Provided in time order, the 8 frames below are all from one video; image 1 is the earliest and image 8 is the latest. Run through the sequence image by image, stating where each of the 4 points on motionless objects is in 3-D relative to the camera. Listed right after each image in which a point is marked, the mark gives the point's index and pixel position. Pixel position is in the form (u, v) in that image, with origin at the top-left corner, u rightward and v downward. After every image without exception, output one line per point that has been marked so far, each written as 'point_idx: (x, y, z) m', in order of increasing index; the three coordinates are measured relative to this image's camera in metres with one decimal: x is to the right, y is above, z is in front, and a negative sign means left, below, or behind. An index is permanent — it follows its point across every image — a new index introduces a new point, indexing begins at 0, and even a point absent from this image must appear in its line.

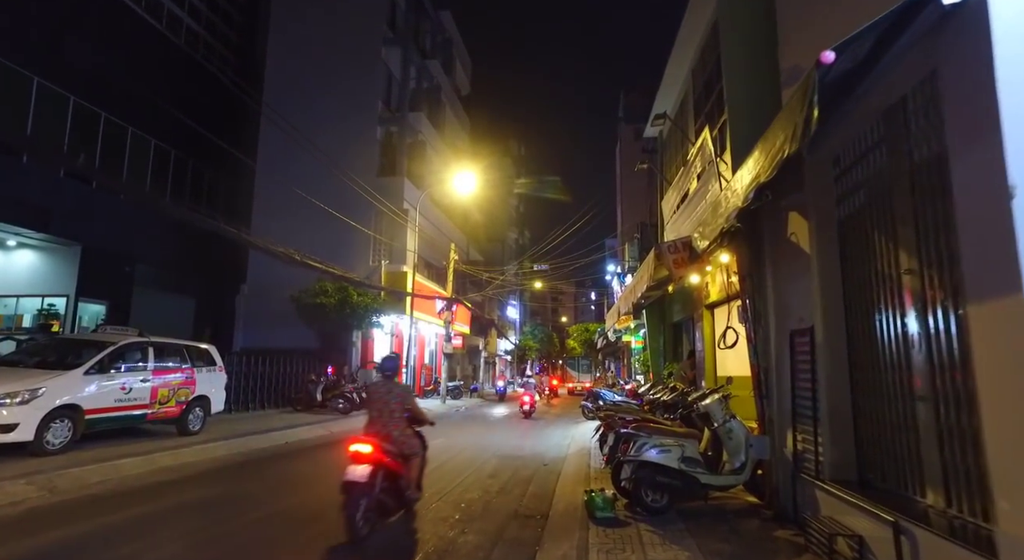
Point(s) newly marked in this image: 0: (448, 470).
0: (-1.0, -3.2, +9.2) m
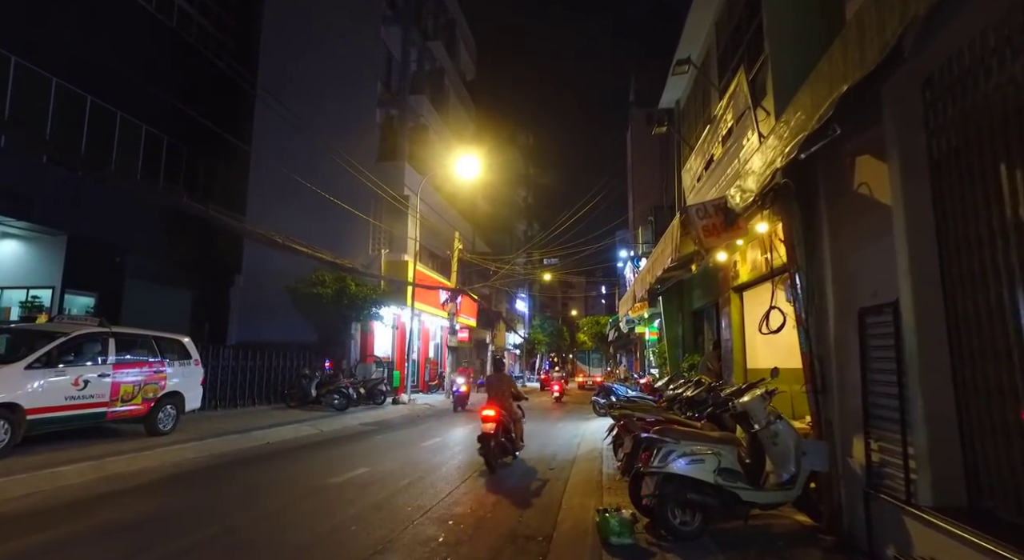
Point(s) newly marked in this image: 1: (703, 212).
0: (-1.0, -2.9, +8.1) m
1: (+1.9, +0.7, +5.7) m
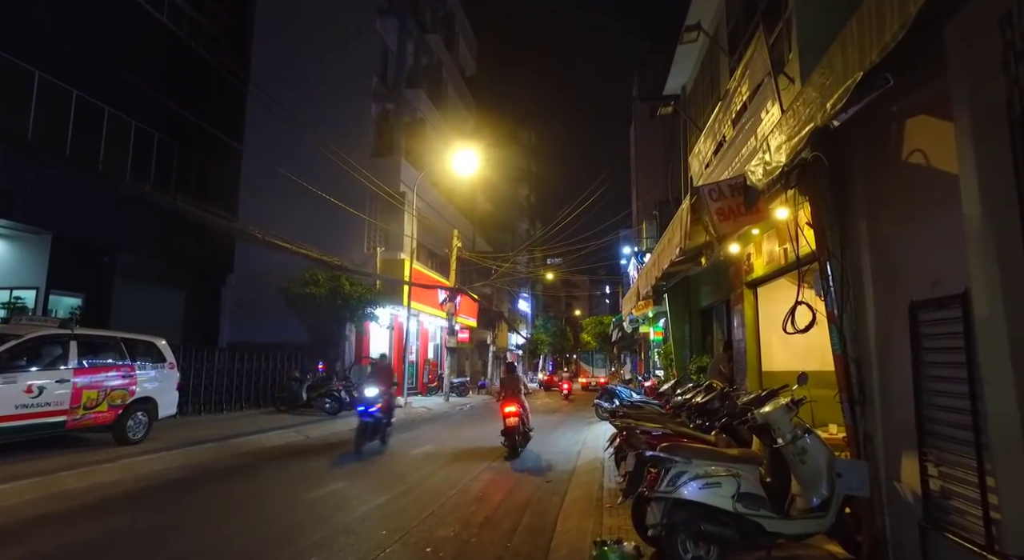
0: (-1.1, -2.8, +7.4) m
1: (+1.8, +0.8, +4.9) m
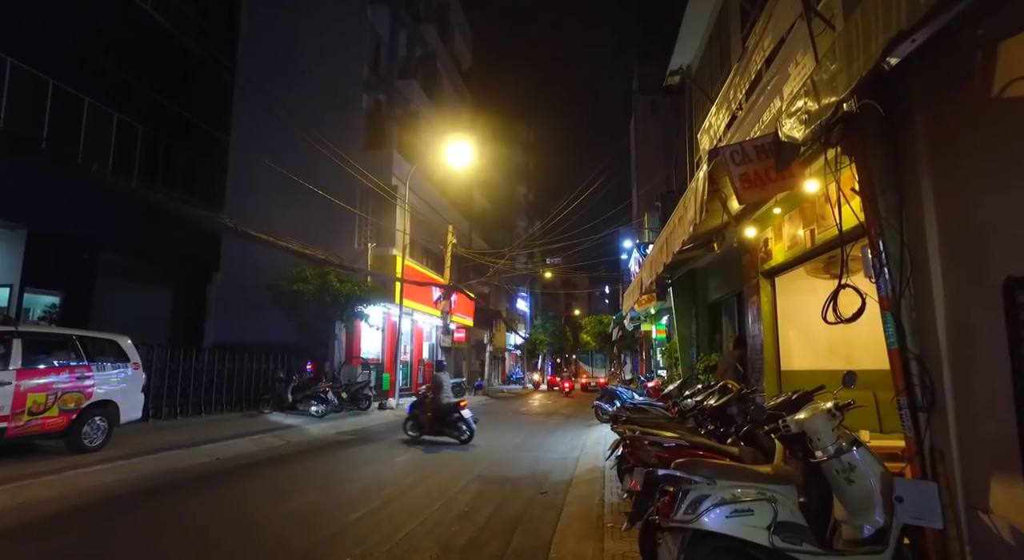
0: (-1.2, -2.7, +6.6) m
1: (+1.7, +0.9, +4.1) m
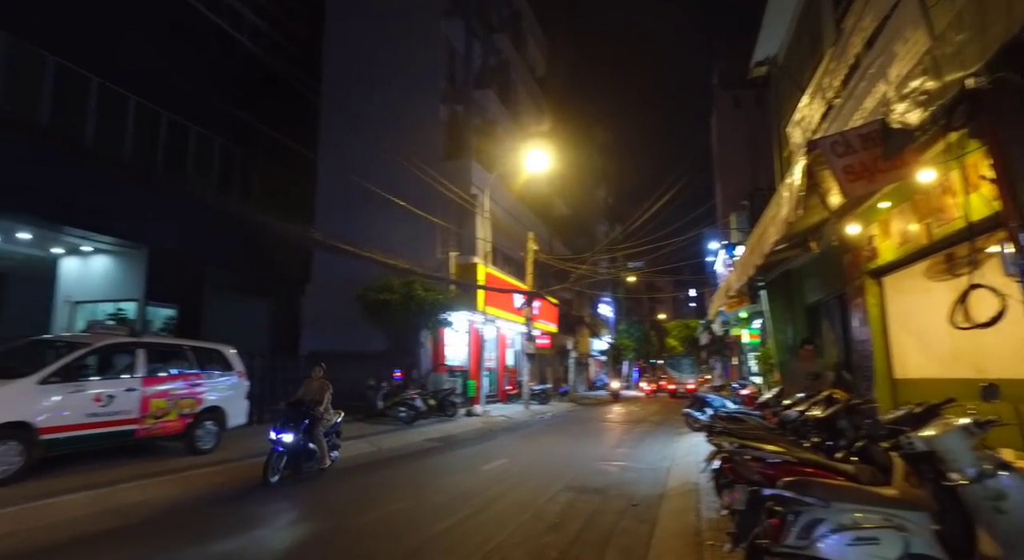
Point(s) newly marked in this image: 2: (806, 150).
0: (-0.2, -2.8, +6.5) m
1: (+2.2, +0.9, +3.8) m
2: (+2.1, +0.9, +4.0) m
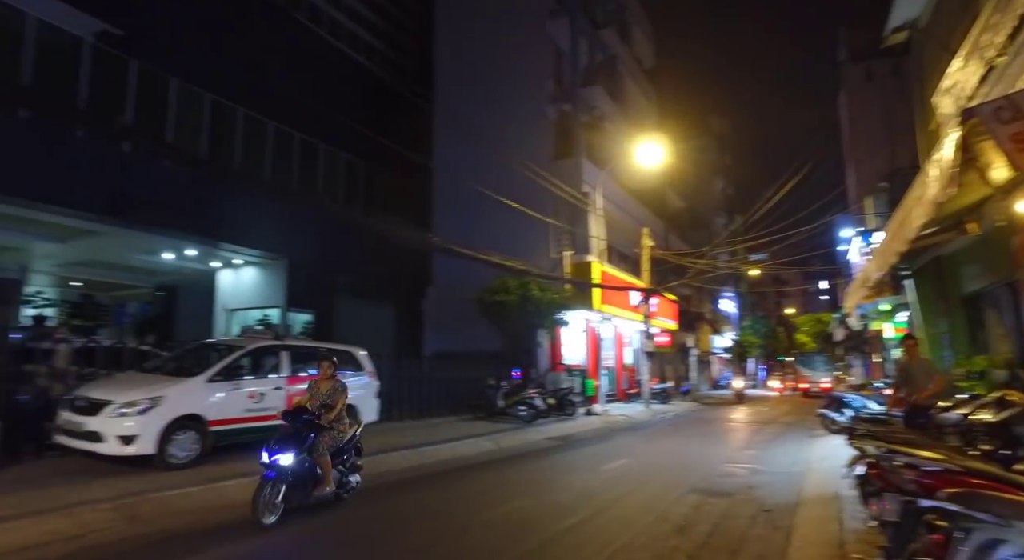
0: (+1.3, -2.8, +6.5) m
1: (+3.0, +1.0, +3.3) m
2: (+2.9, +1.0, +3.5) m
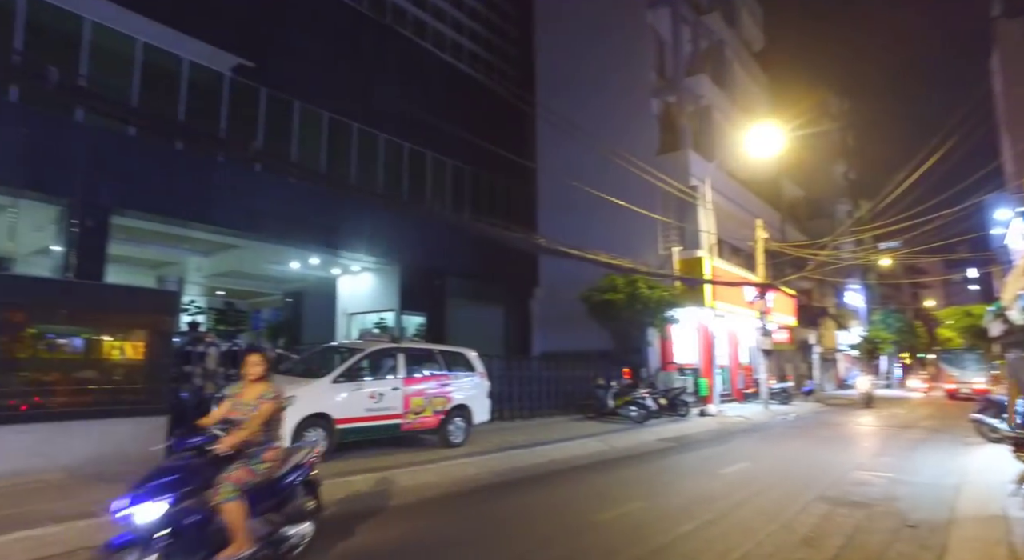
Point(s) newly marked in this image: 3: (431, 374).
0: (+2.6, -2.7, +6.1) m
1: (+3.6, +1.1, +2.7) m
2: (+3.5, +1.1, +2.9) m
3: (-1.5, -1.8, +10.6) m
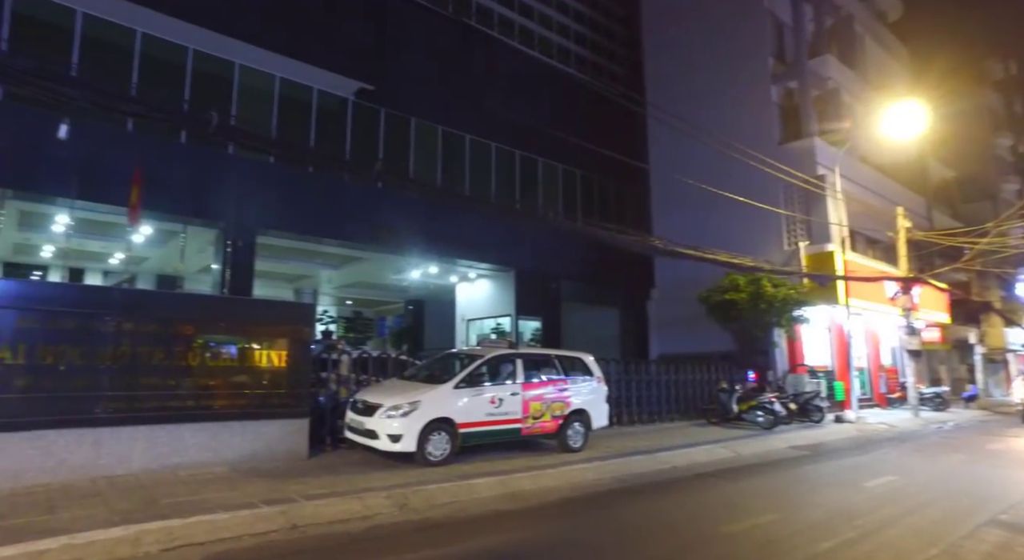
0: (+3.9, -2.7, +5.5) m
1: (+4.1, +1.1, +2.0) m
2: (+4.1, +1.2, +2.2) m
3: (+0.7, -1.9, +10.7) m
